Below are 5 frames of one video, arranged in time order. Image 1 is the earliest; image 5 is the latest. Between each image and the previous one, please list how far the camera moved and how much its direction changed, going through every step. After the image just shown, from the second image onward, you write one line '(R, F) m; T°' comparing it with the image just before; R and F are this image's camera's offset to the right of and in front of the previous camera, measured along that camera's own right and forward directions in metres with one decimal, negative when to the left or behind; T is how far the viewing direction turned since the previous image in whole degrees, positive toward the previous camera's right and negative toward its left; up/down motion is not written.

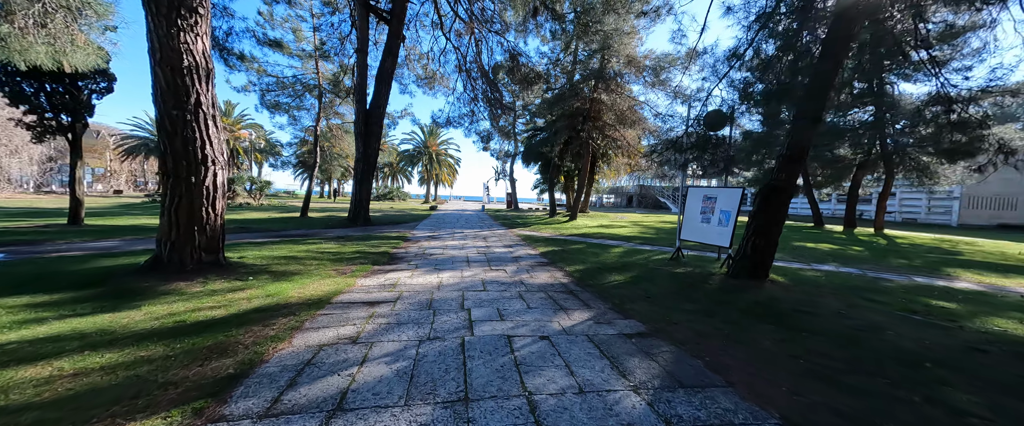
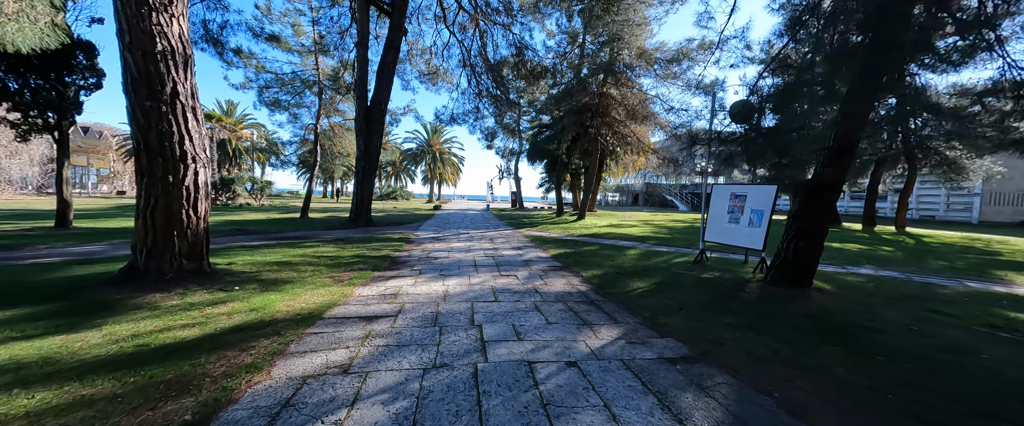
(-0.1, +0.5) m; -1°
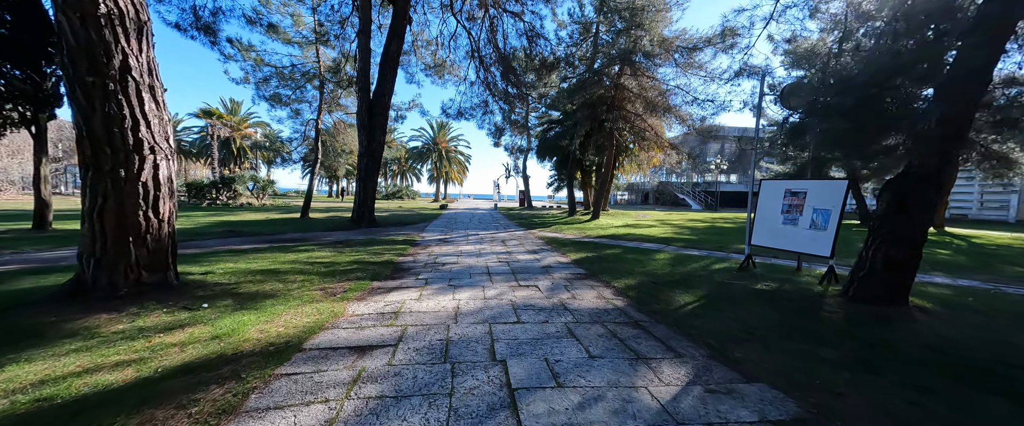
(-0.2, +0.8) m; -1°
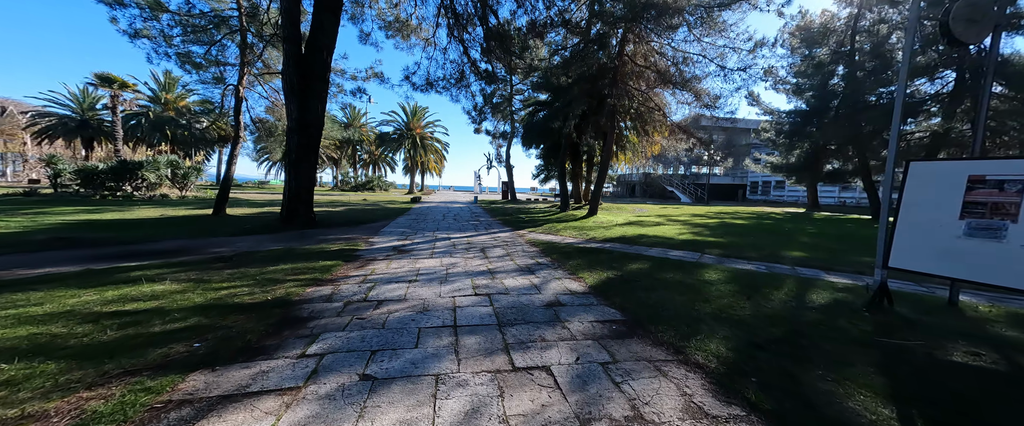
(0.0, +2.6) m; +3°
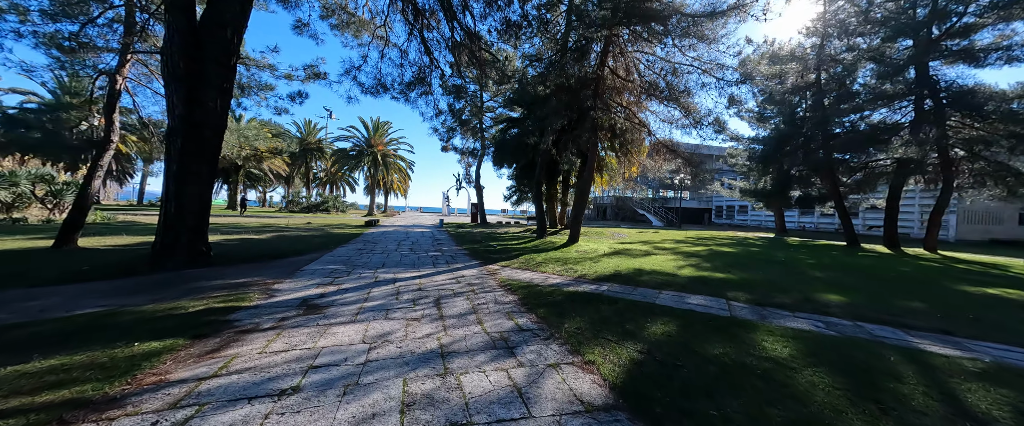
(0.0, +1.9) m; +5°
